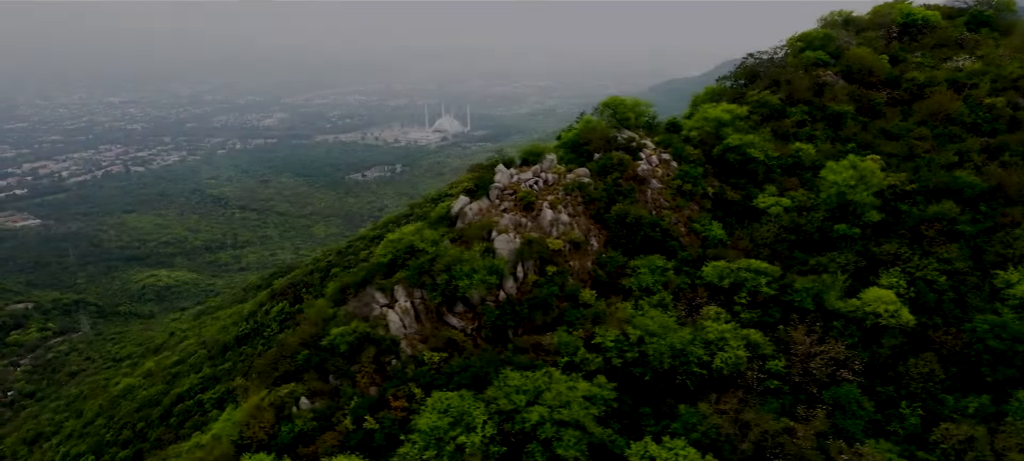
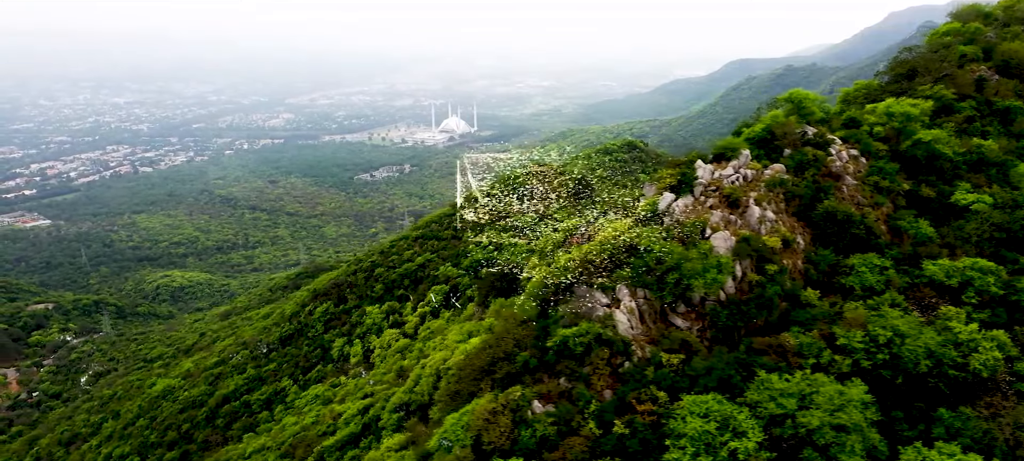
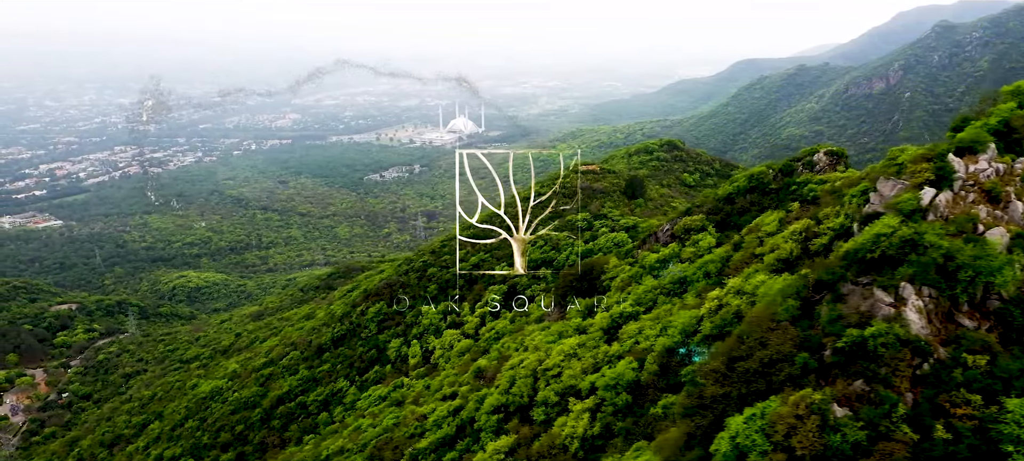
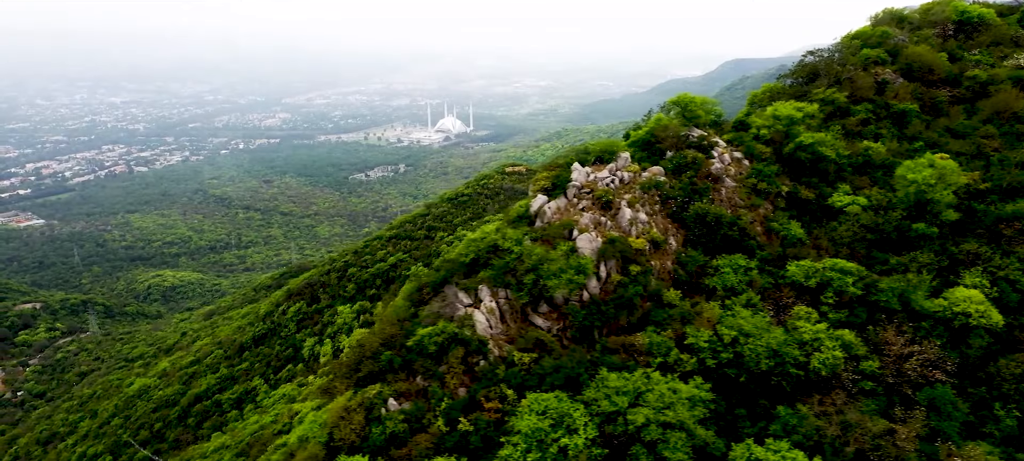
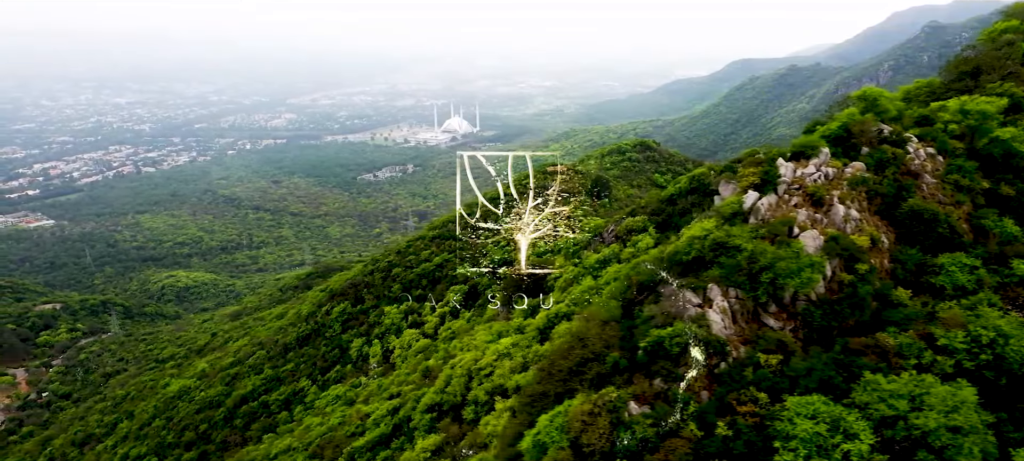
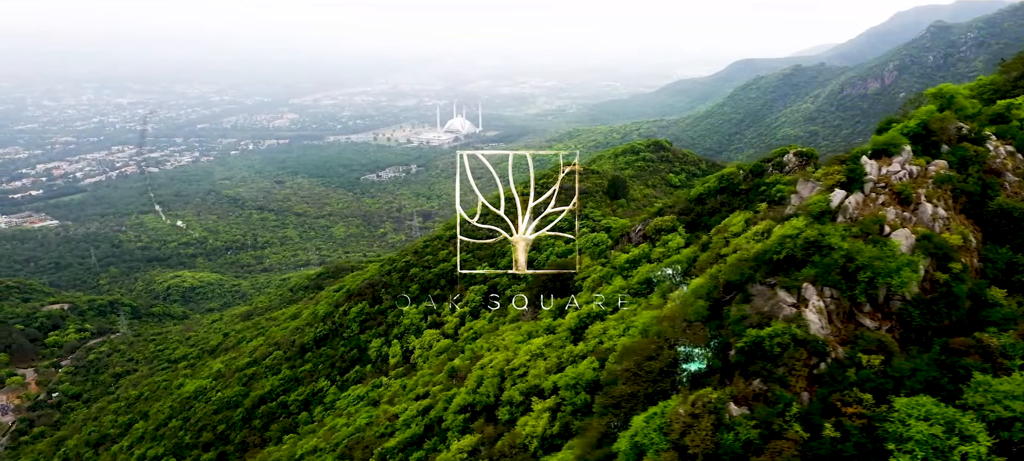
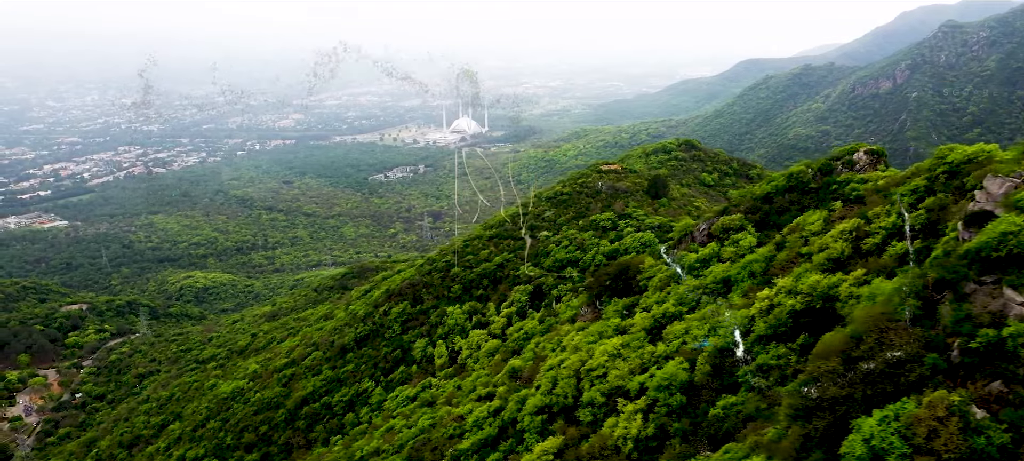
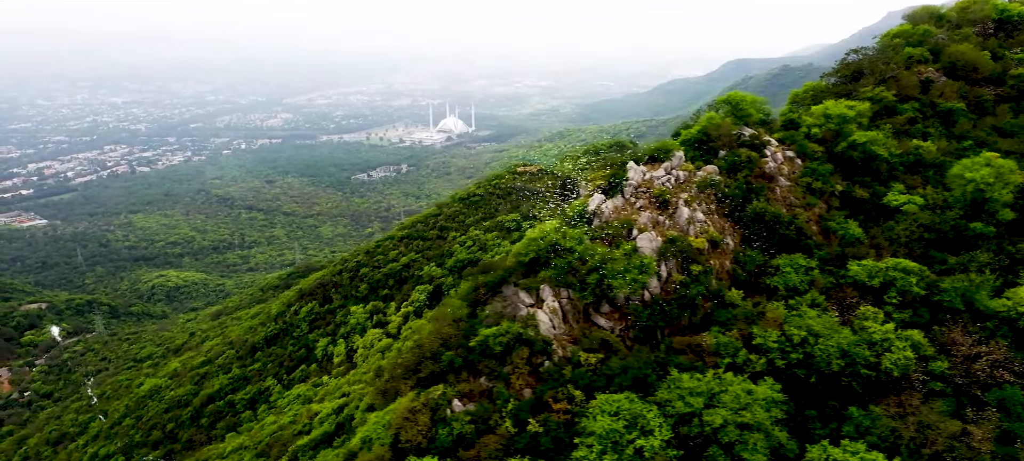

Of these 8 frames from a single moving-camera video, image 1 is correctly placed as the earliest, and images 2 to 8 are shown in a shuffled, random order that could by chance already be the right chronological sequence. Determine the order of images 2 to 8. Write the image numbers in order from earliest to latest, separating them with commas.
4, 8, 2, 5, 6, 3, 7
